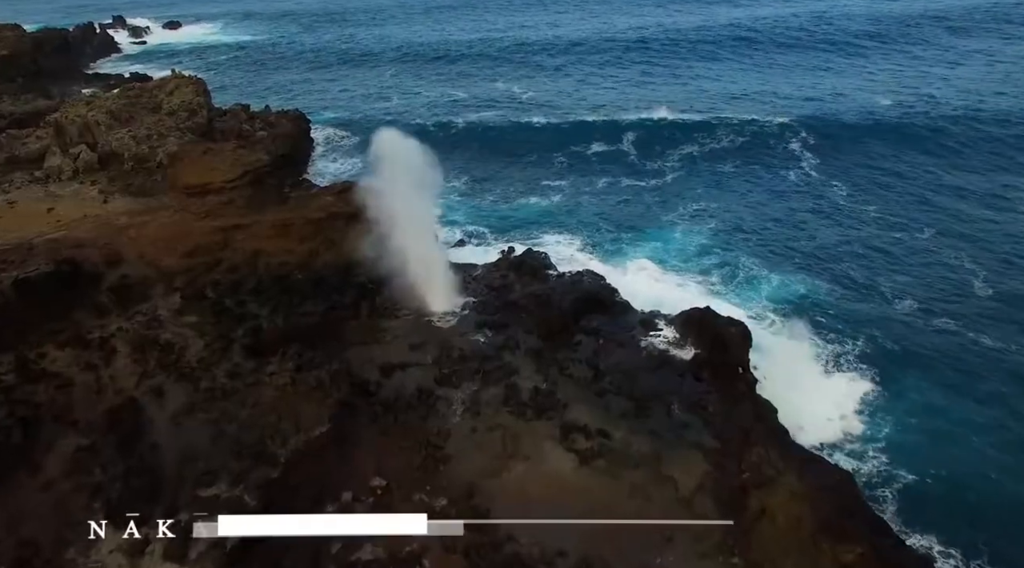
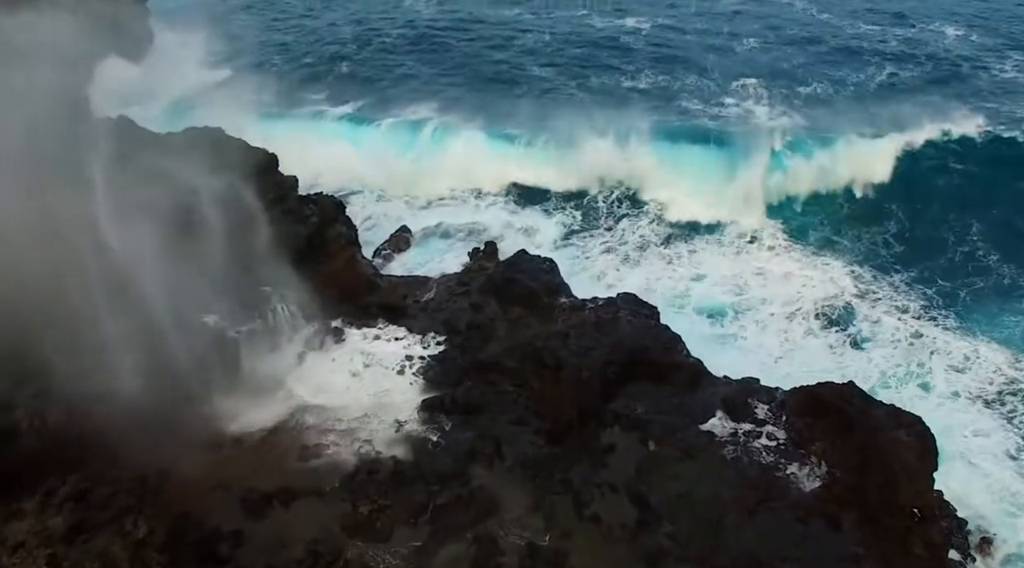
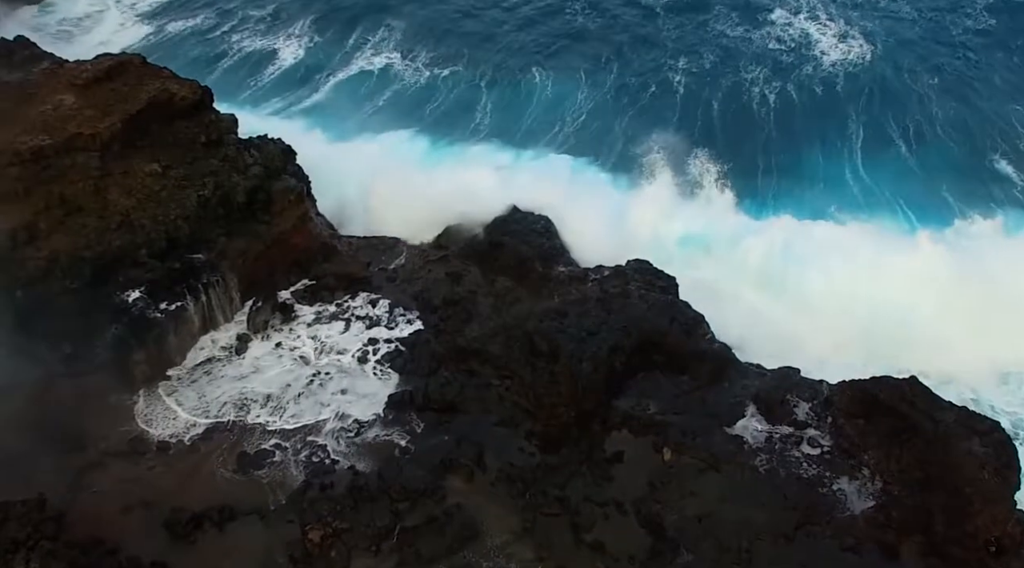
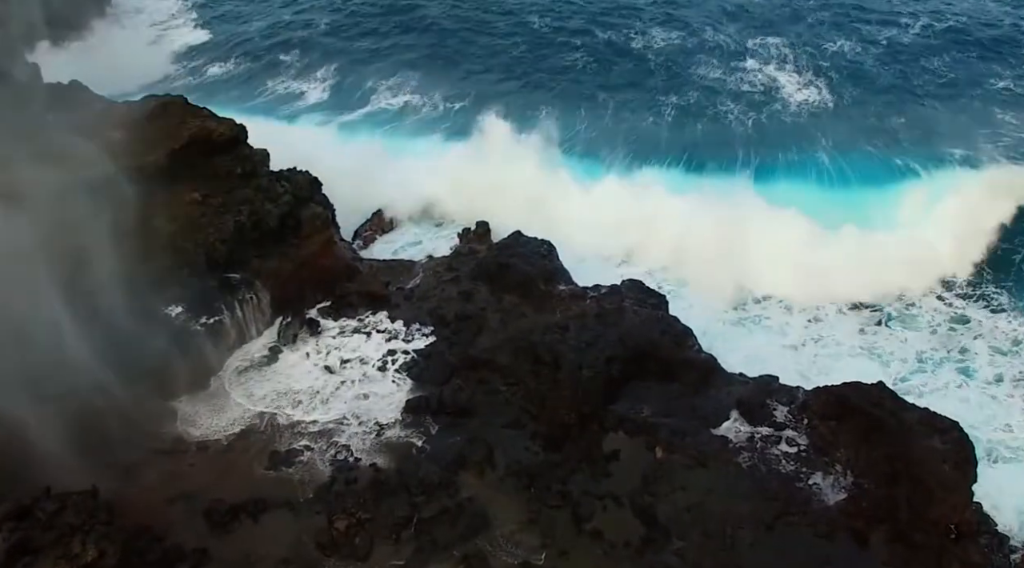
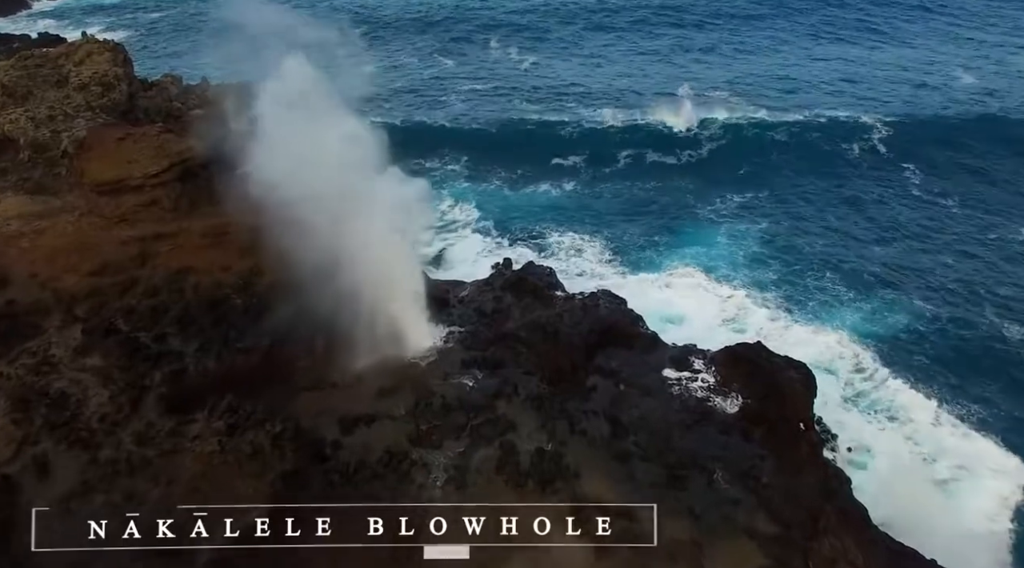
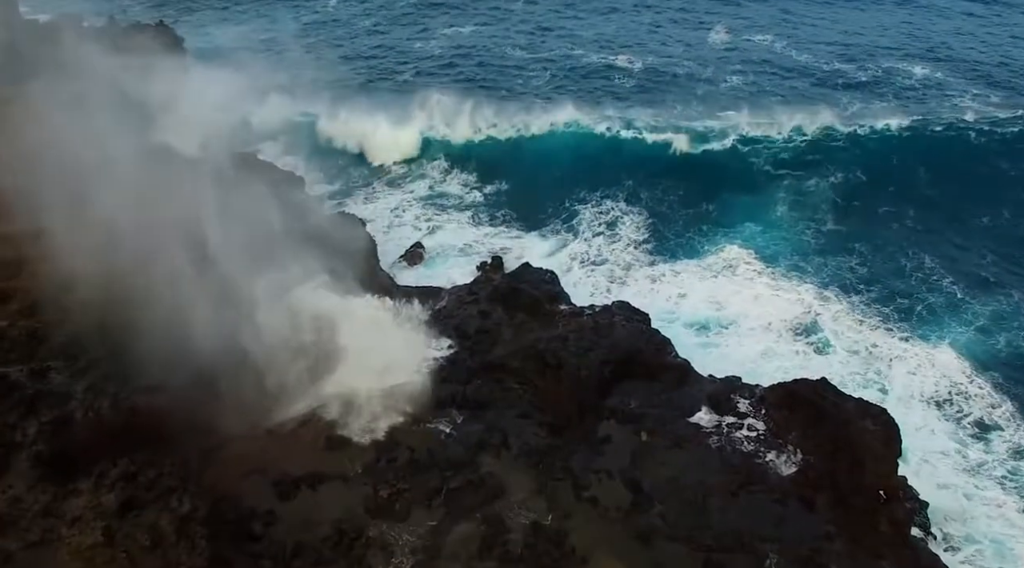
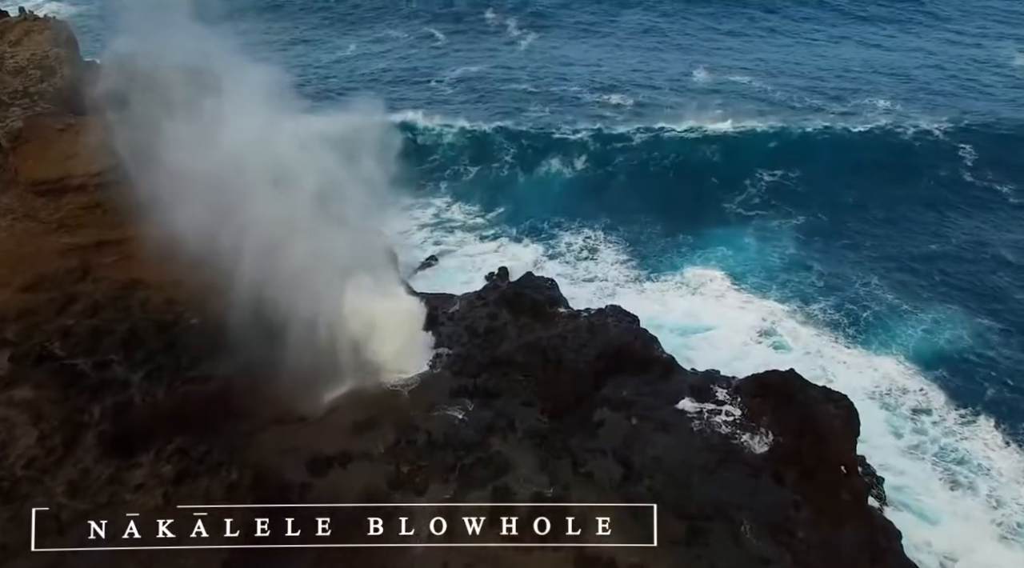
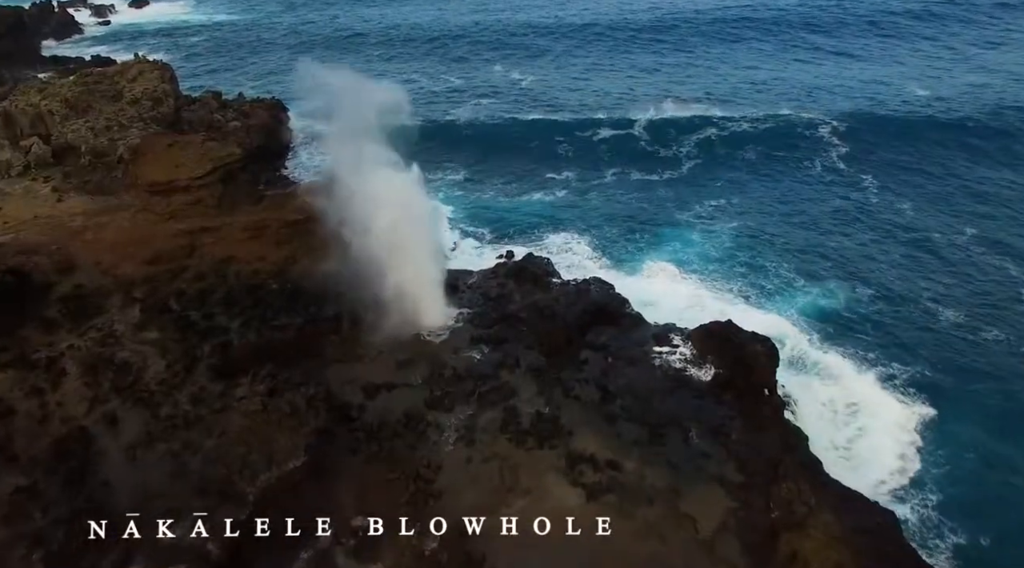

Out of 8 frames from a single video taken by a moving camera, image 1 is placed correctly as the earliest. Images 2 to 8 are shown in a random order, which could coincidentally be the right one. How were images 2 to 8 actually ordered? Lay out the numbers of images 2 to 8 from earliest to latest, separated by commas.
8, 5, 7, 6, 2, 4, 3
